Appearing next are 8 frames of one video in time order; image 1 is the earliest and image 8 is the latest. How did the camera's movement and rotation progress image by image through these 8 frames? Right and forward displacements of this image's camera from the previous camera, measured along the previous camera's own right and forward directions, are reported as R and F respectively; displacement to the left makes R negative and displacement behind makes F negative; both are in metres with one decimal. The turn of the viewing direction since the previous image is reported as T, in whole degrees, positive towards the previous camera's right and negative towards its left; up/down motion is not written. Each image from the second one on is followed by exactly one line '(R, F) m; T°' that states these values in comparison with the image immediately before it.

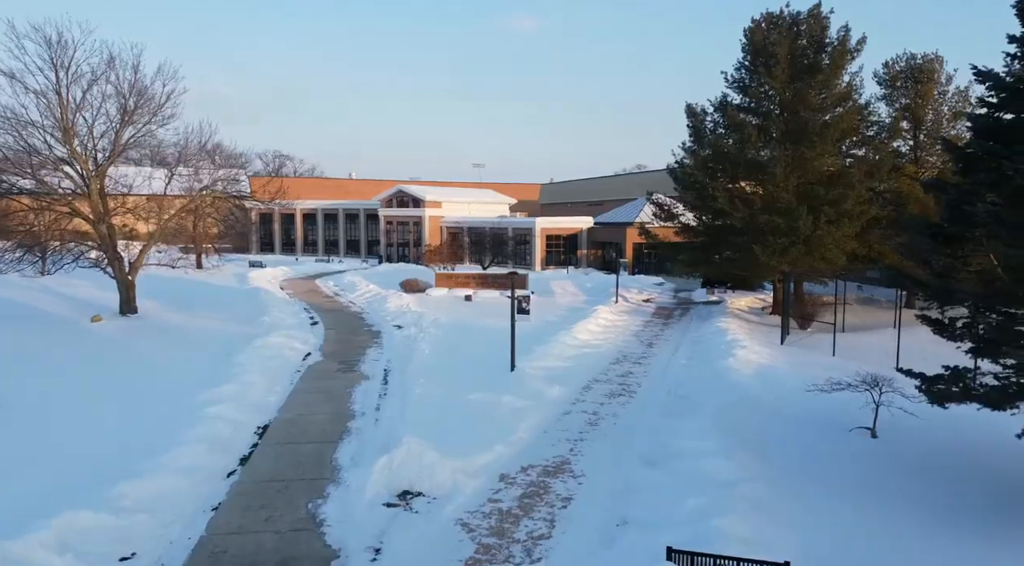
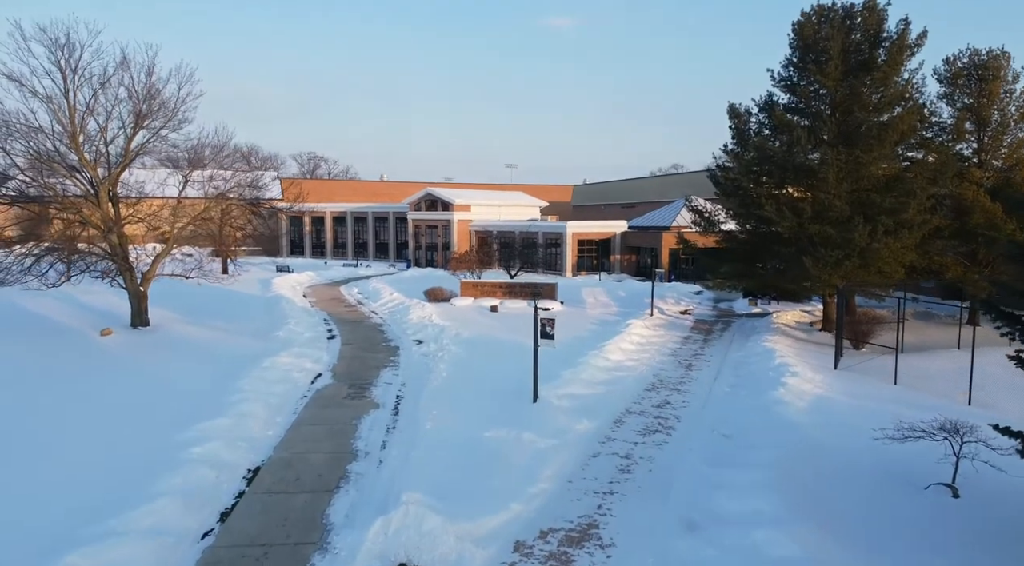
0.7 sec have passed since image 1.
(+0.2, +1.6) m; -2°
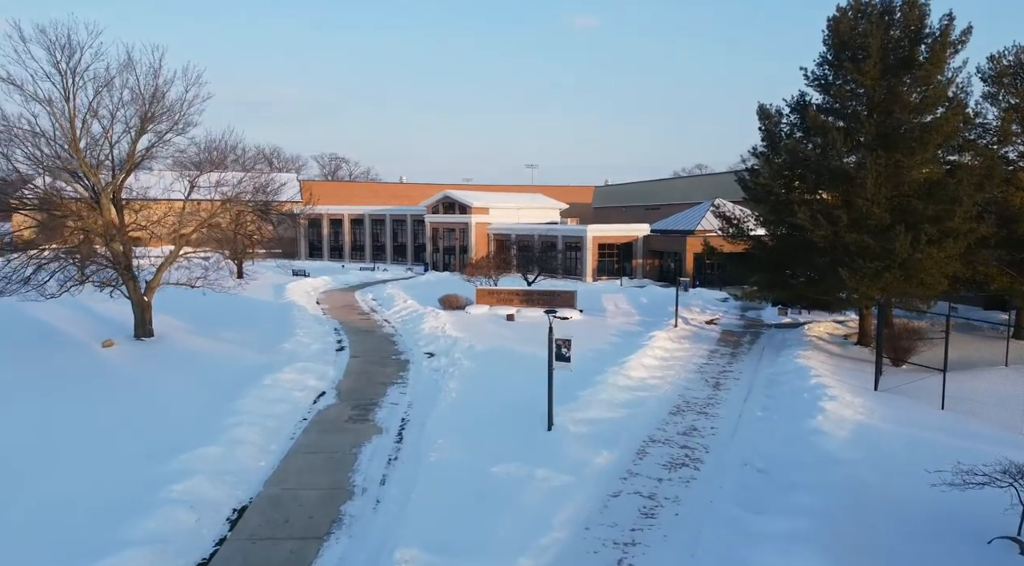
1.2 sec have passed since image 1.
(+0.1, +1.2) m; -2°
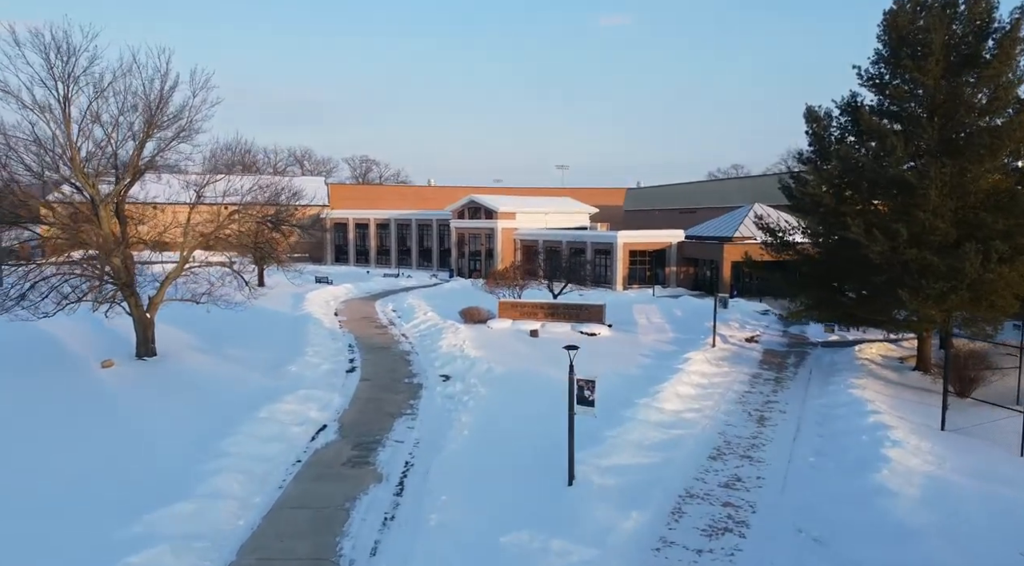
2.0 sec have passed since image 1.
(+0.2, +1.7) m; -2°
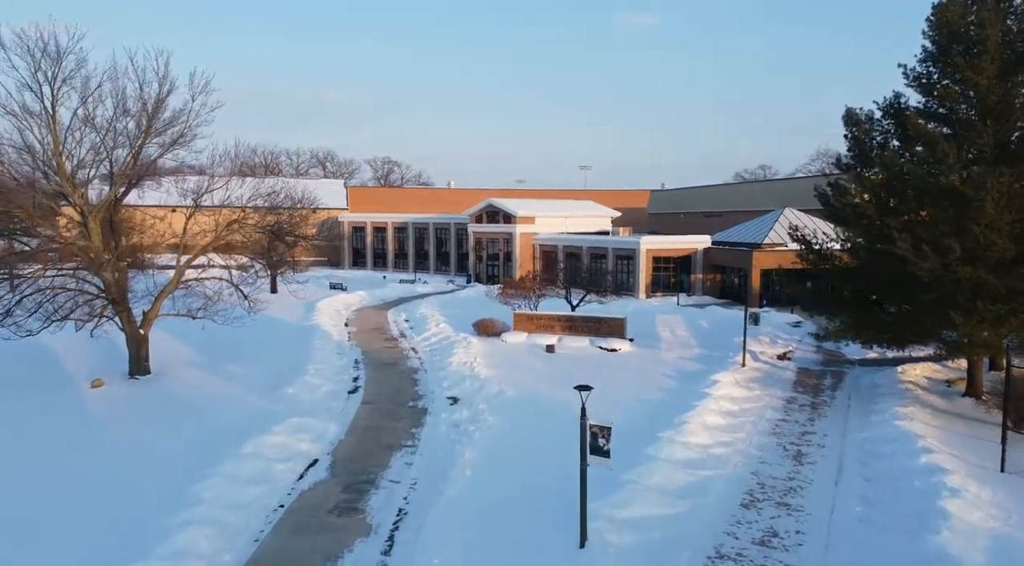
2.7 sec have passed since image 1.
(+0.2, +1.5) m; -2°
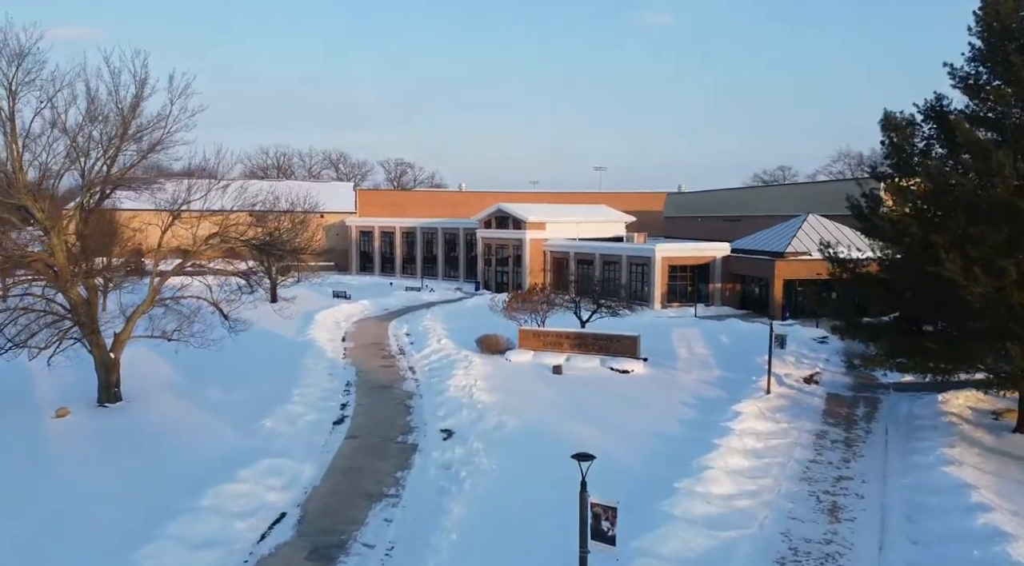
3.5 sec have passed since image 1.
(+0.3, +1.8) m; -1°
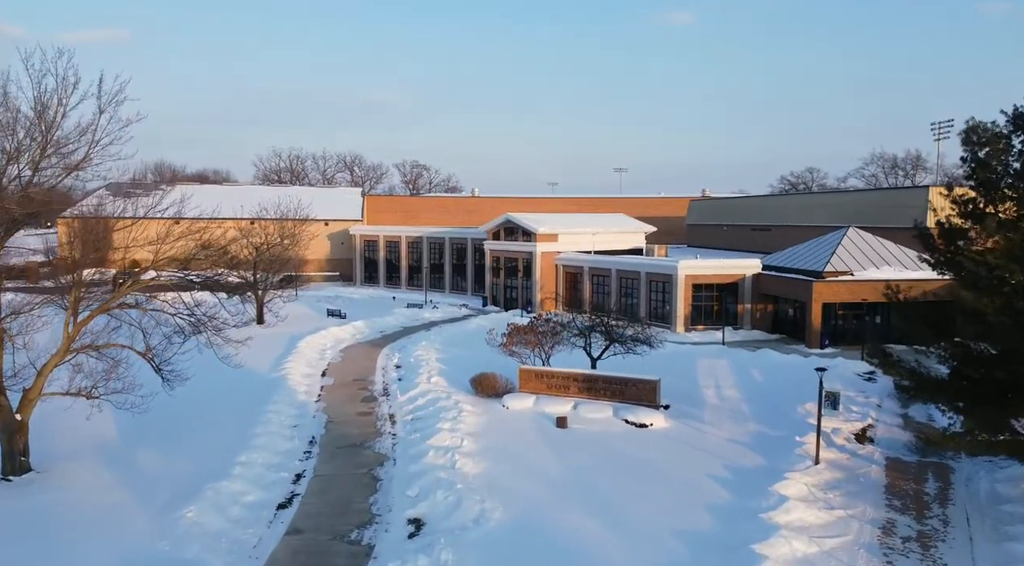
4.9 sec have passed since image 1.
(+0.6, +3.7) m; -1°
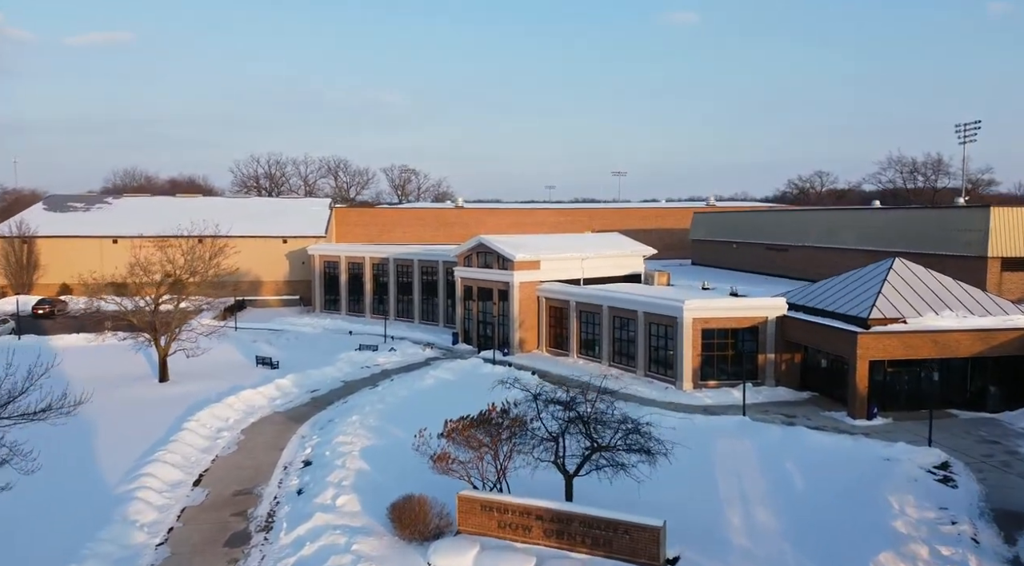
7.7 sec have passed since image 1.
(+1.3, +7.5) m; 0°
